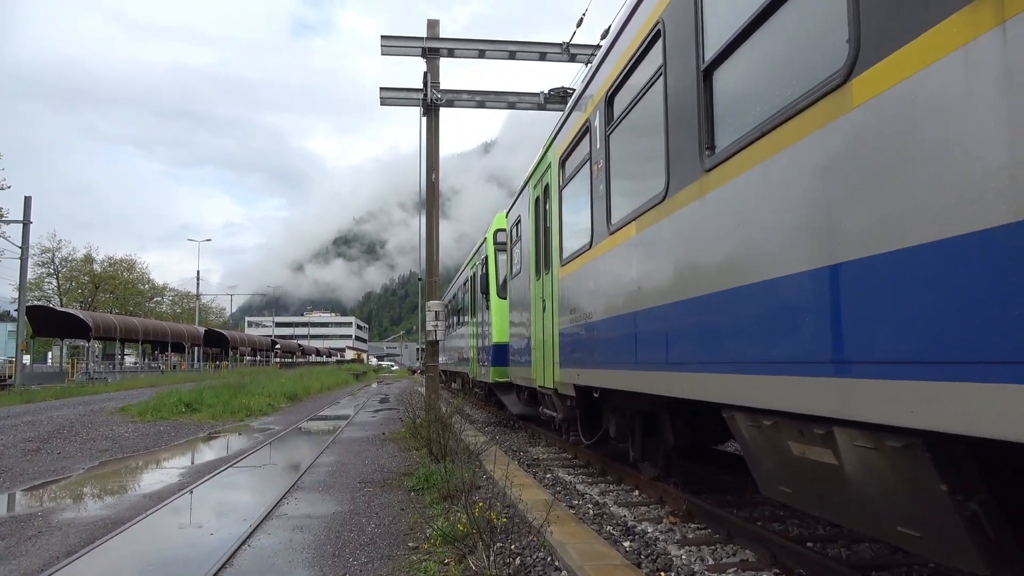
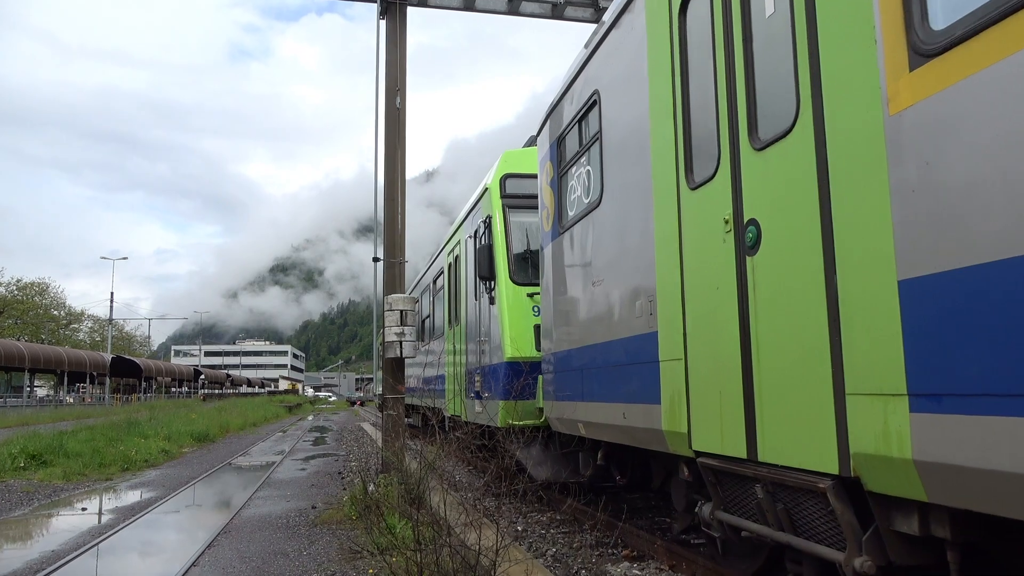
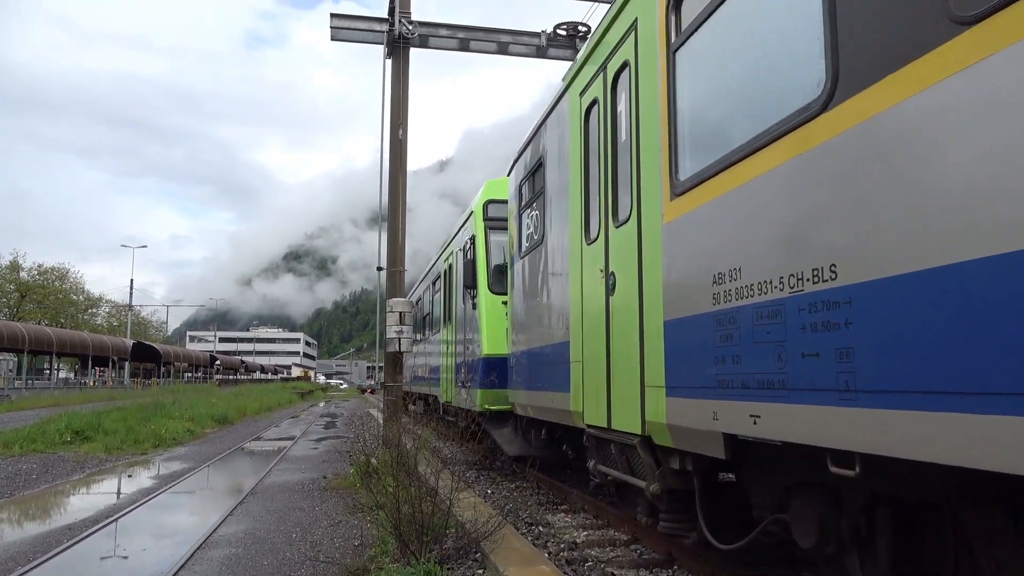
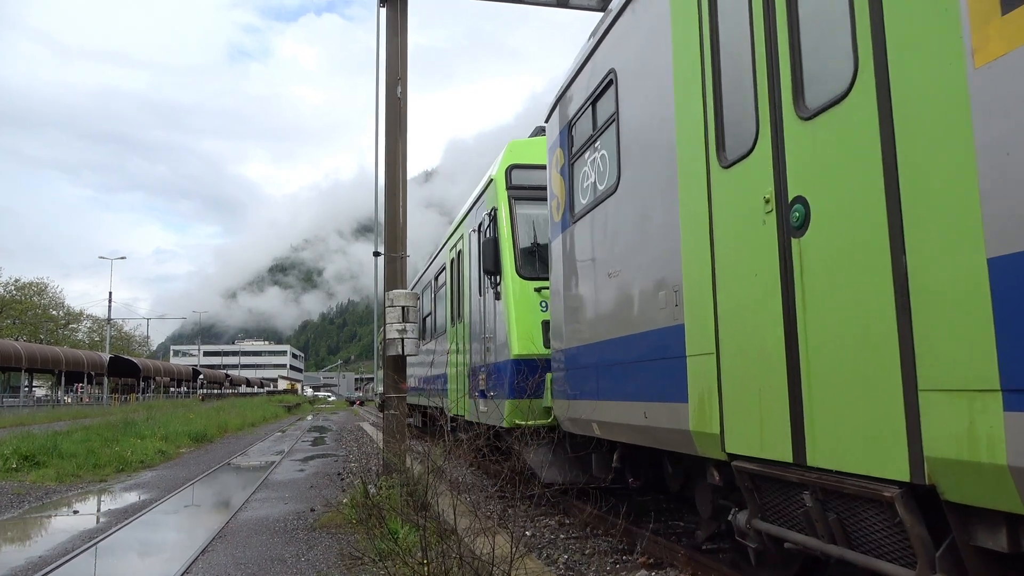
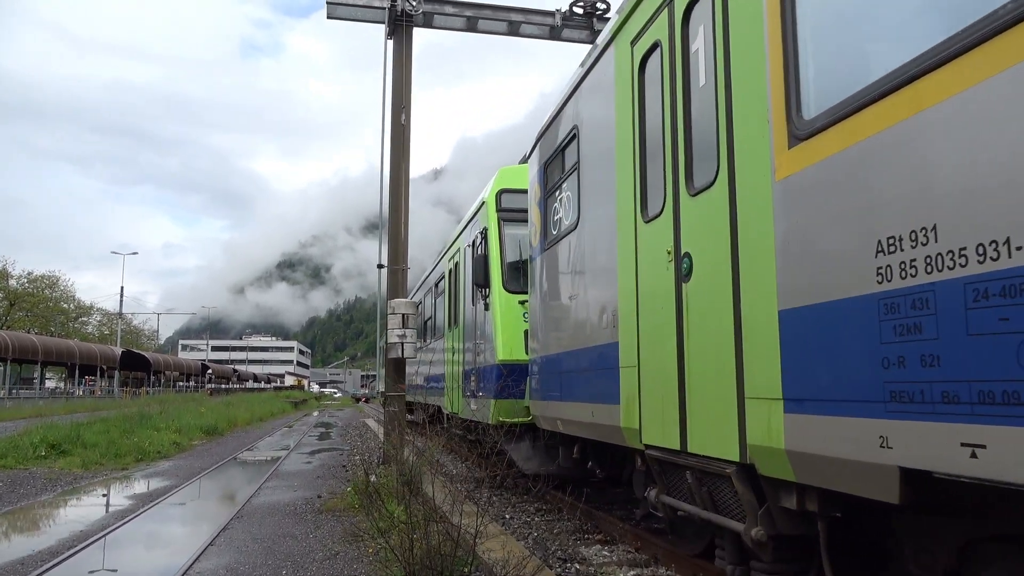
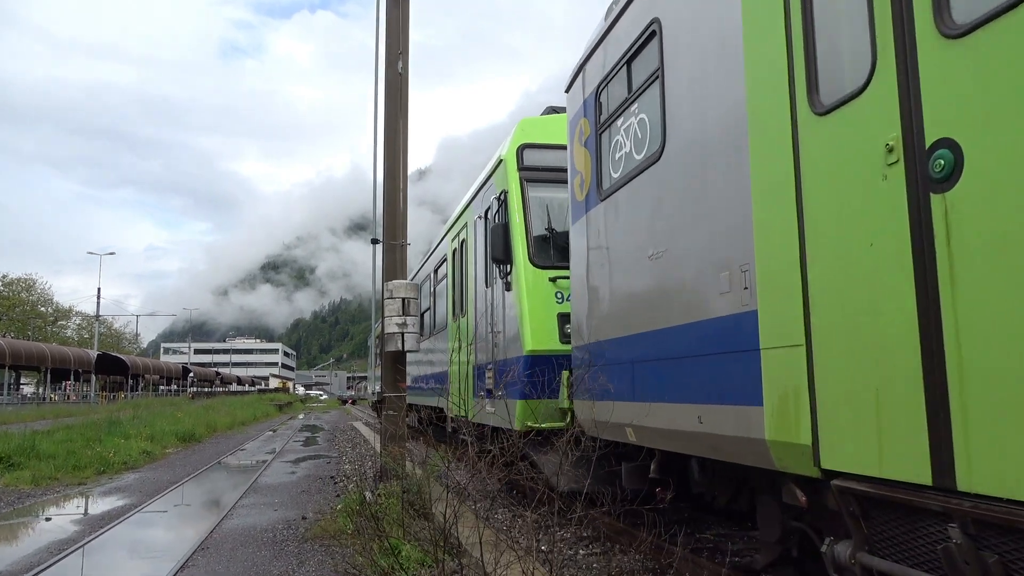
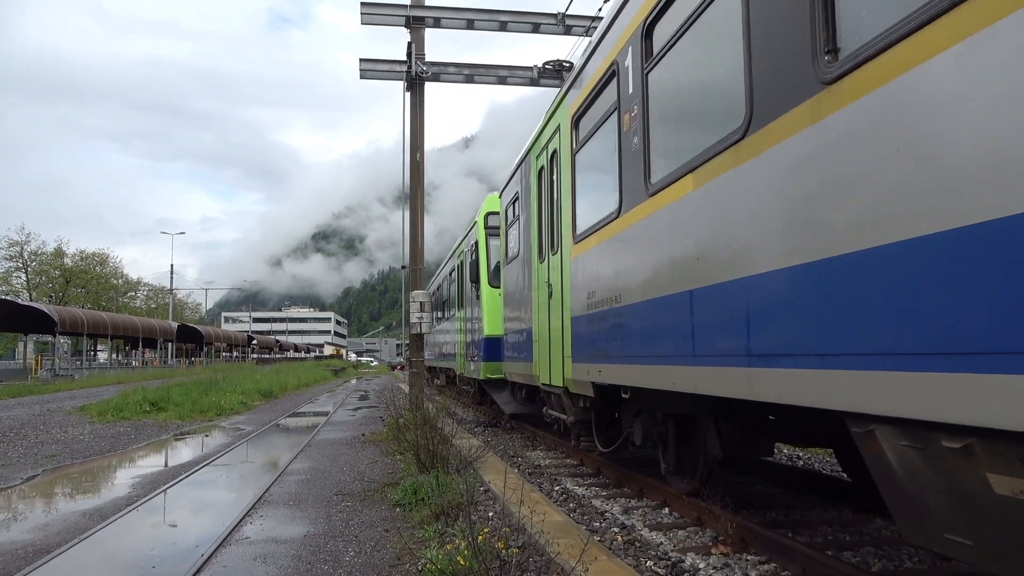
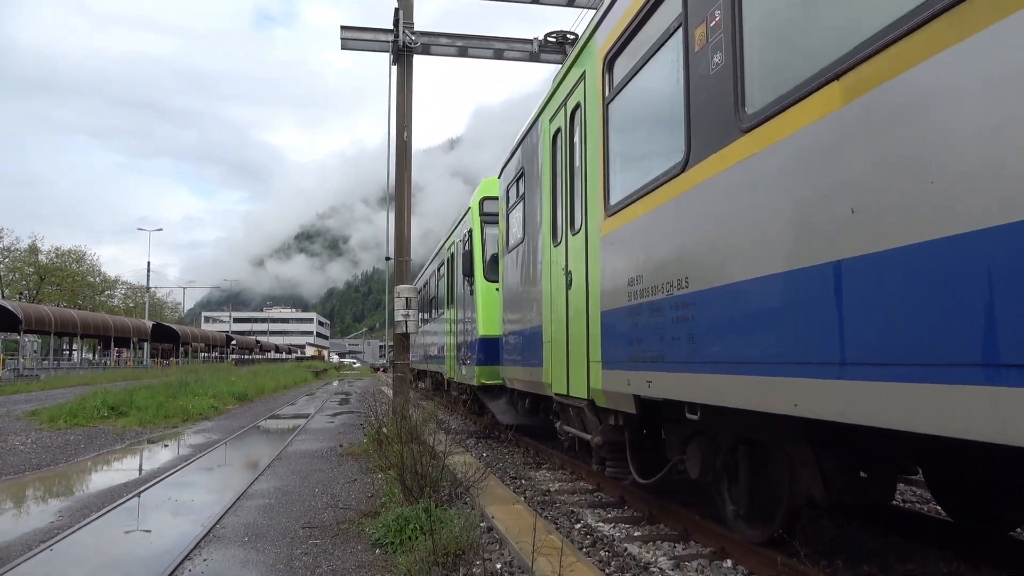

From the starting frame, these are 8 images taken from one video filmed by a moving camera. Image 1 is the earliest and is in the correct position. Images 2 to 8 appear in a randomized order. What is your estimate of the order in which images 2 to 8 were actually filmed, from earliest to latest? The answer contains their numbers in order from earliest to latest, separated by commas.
7, 8, 3, 5, 2, 4, 6
